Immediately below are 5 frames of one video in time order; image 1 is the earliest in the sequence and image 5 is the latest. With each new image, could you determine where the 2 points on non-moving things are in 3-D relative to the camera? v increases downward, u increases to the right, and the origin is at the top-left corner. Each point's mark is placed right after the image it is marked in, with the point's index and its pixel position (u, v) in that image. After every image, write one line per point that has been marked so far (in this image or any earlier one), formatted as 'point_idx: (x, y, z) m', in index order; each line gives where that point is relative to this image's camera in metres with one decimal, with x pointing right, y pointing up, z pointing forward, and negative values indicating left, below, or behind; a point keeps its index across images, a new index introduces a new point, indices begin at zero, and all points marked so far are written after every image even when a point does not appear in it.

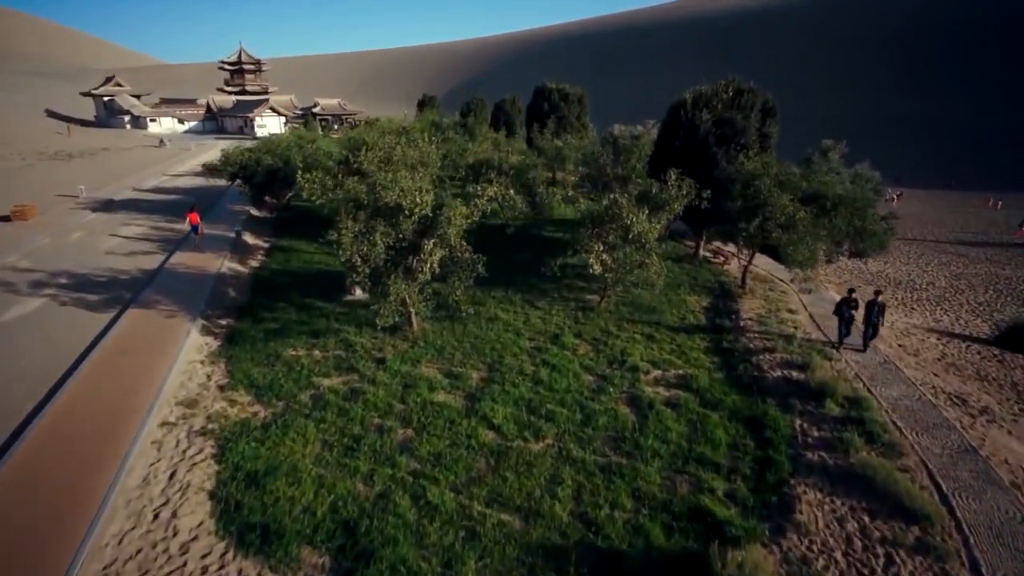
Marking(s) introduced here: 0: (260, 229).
0: (-6.7, +1.6, +16.6) m
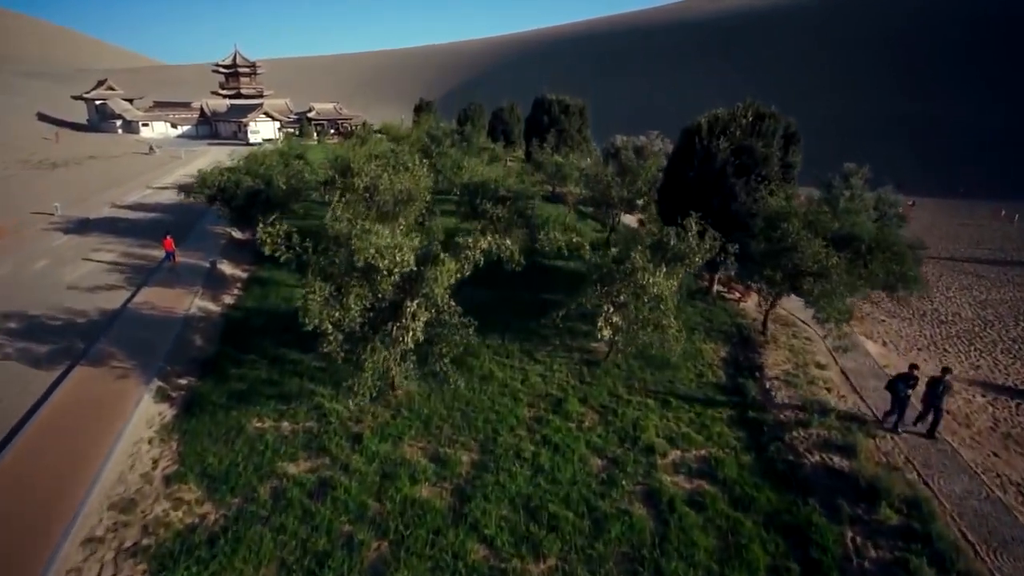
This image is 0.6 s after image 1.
0: (-6.8, +0.8, +15.5) m
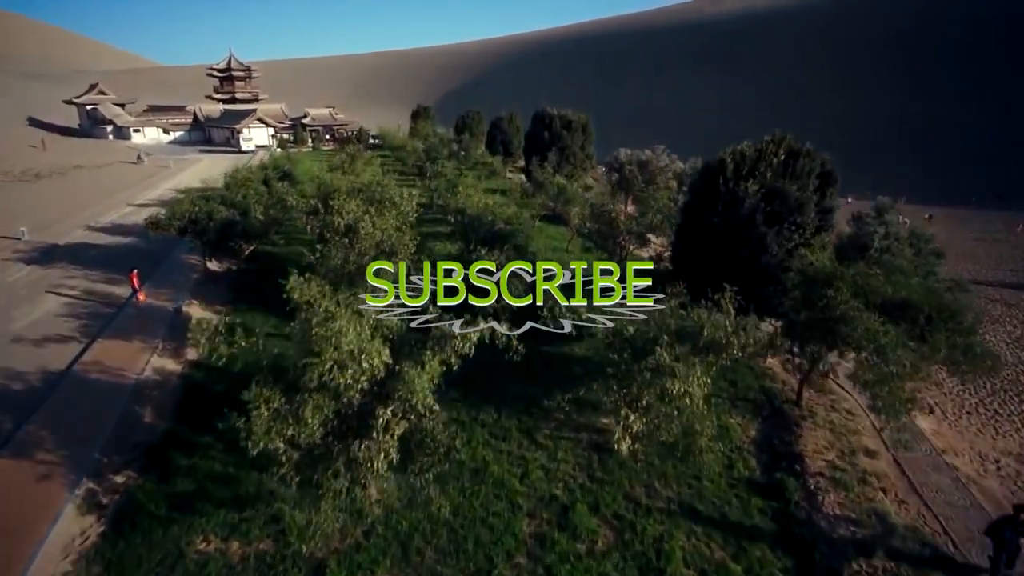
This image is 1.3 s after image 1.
0: (-6.8, -0.2, +14.1) m
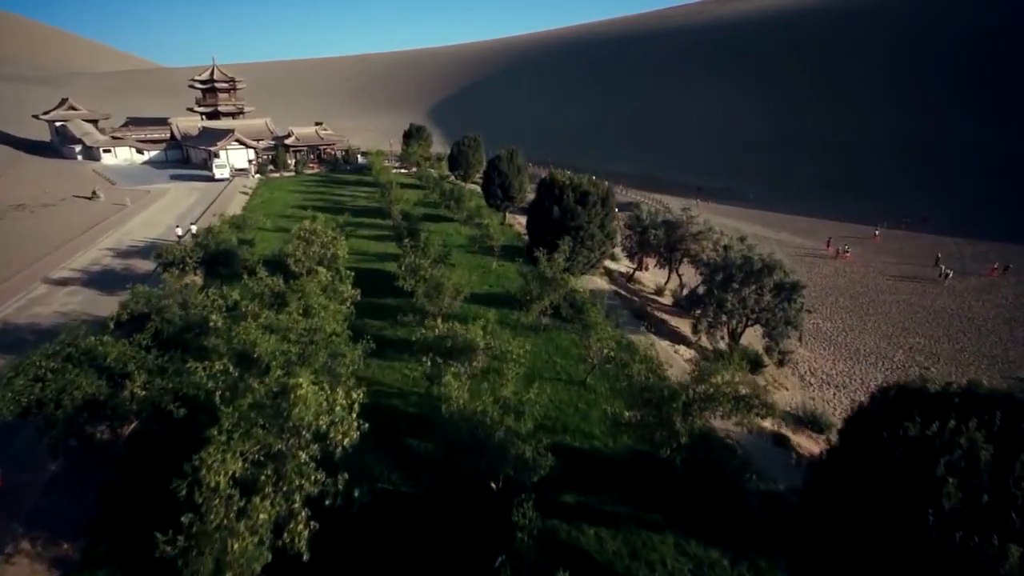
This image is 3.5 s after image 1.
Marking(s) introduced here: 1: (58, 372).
0: (-6.8, -3.5, +9.4) m
1: (-7.4, -1.3, +10.1) m
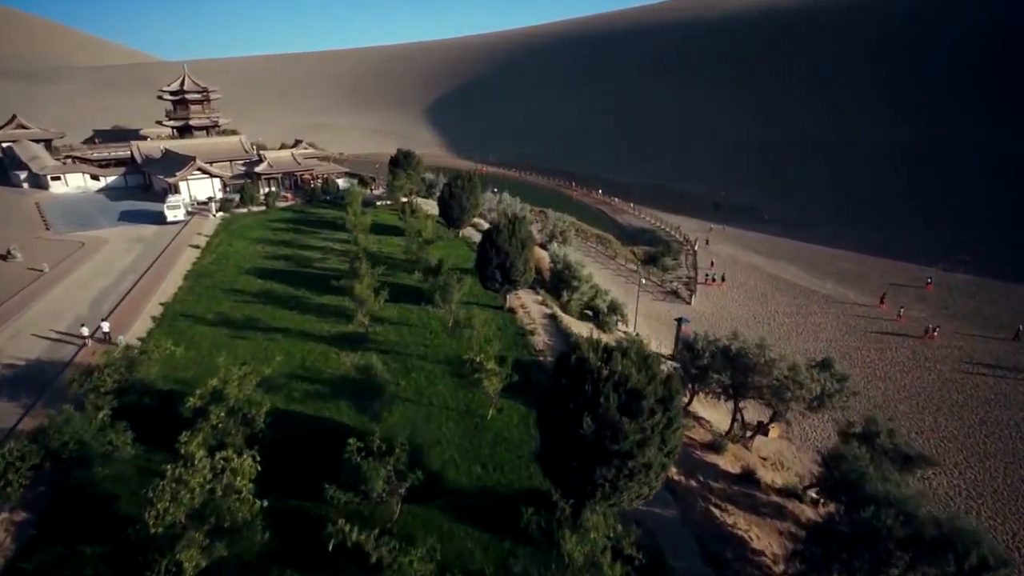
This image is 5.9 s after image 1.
0: (-6.8, -8.1, +2.7) m
1: (-7.3, -5.9, +3.4) m
